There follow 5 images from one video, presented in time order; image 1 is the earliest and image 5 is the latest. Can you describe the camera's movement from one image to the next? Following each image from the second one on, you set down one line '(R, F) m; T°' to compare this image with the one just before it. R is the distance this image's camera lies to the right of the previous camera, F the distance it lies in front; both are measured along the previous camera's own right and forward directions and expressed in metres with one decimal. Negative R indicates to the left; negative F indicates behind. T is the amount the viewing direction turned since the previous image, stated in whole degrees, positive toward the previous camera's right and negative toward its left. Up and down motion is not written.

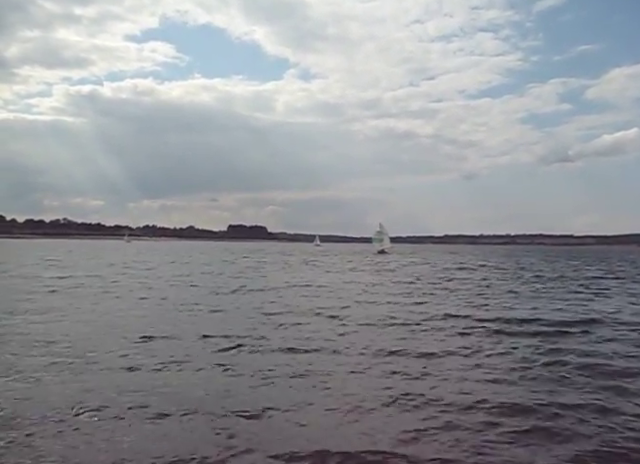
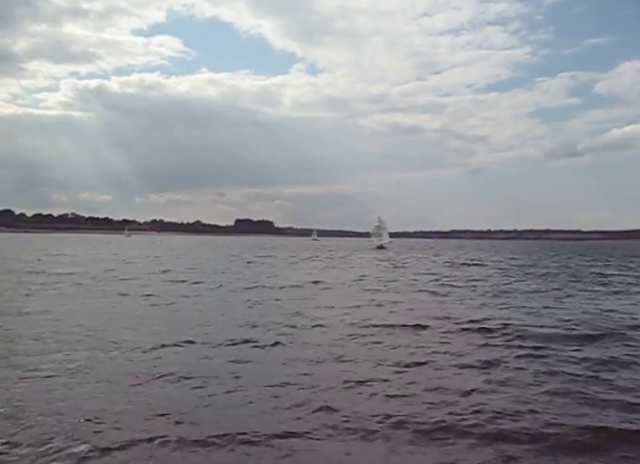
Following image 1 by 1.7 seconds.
(+1.4, +3.1) m; -1°
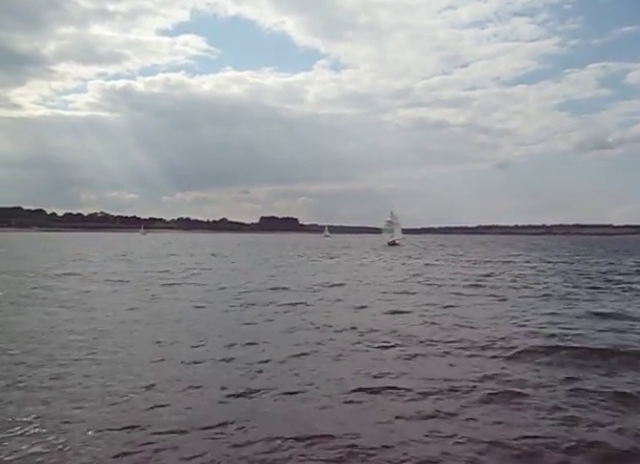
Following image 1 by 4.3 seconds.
(+2.3, +4.6) m; -2°
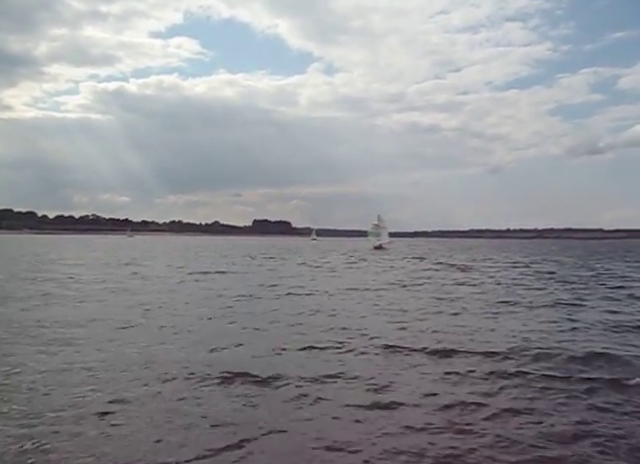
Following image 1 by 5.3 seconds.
(+0.3, +1.0) m; +1°
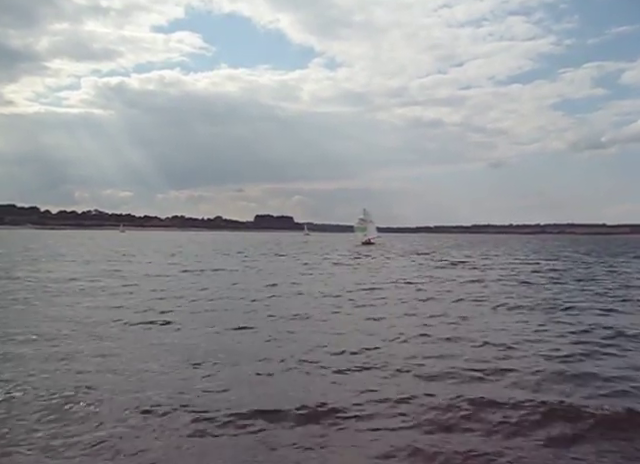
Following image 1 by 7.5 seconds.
(+0.9, +1.6) m; 0°
